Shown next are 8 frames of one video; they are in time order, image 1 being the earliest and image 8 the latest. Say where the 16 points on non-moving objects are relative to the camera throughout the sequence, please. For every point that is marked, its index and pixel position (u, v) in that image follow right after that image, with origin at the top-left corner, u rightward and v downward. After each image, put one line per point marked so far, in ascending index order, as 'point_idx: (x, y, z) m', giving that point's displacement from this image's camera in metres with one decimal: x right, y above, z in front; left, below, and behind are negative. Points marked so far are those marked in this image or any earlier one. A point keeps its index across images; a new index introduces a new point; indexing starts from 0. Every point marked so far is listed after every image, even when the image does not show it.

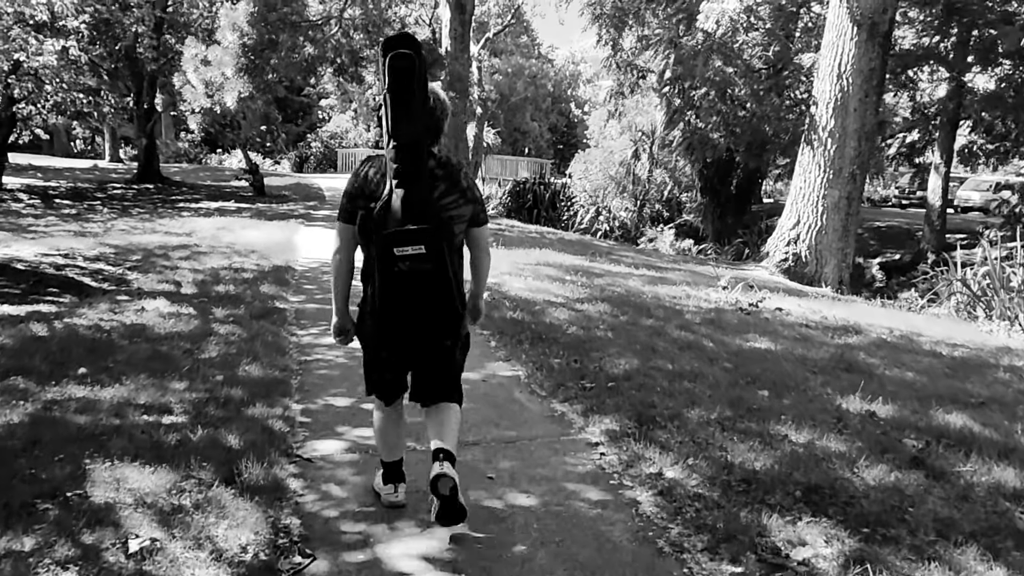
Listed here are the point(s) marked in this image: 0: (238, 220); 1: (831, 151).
0: (-5.0, +1.3, +15.3) m
1: (+4.6, +2.0, +12.3) m
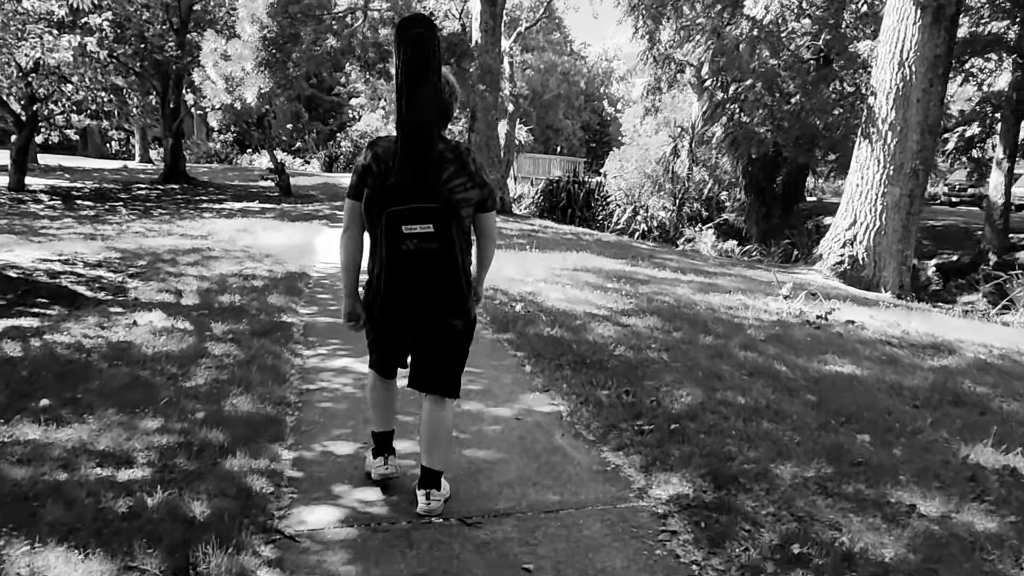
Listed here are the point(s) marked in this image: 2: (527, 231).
0: (-4.4, +1.2, +14.7) m
1: (+5.1, +1.9, +11.3) m
2: (+0.3, +1.0, +14.6) m
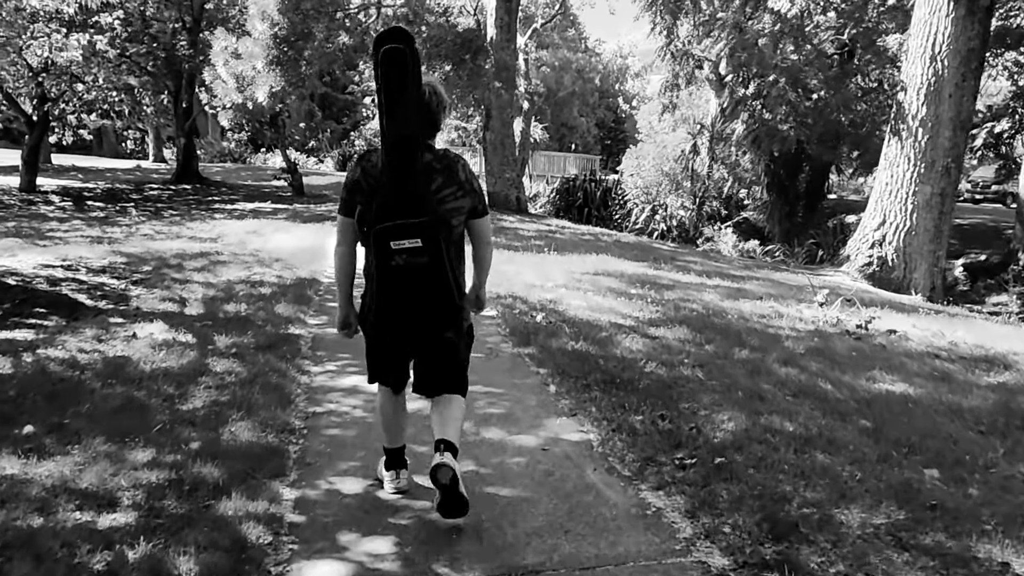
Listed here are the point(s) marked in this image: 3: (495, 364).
0: (-4.1, +1.1, +14.4) m
1: (+5.3, +1.9, +10.8) m
2: (+0.5, +1.0, +14.2) m
3: (-0.1, -0.4, +4.9) m
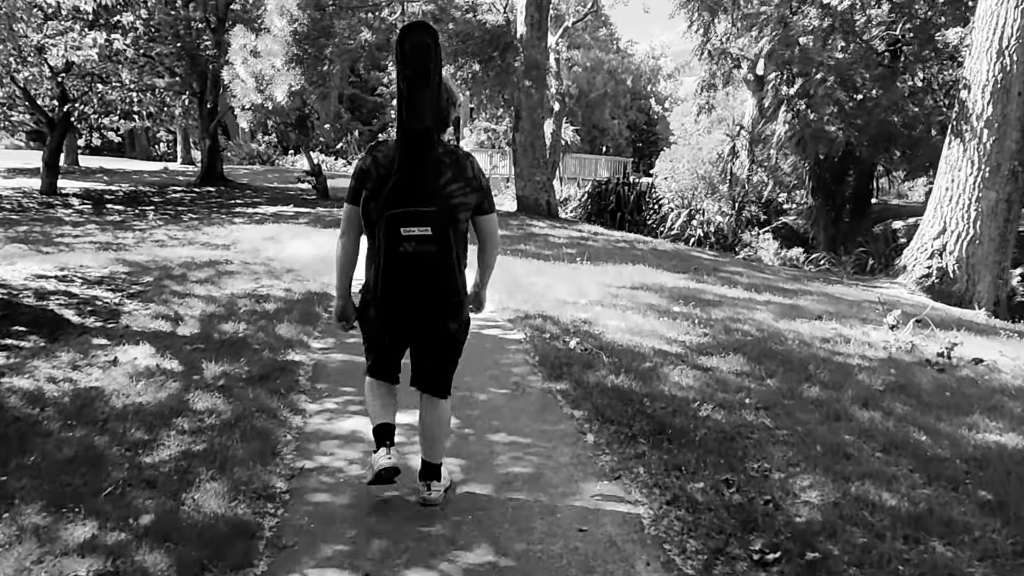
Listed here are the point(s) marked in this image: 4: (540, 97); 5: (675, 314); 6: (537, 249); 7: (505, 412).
0: (-3.6, +1.0, +13.8) m
1: (+5.7, +1.7, +9.9) m
2: (+1.0, +0.8, +13.5) m
3: (+0.1, -0.6, +4.2) m
4: (+0.6, +3.7, +16.3) m
5: (+1.3, -0.2, +6.8) m
6: (+0.3, +0.5, +11.6) m
7: (0.0, -0.6, +4.1) m
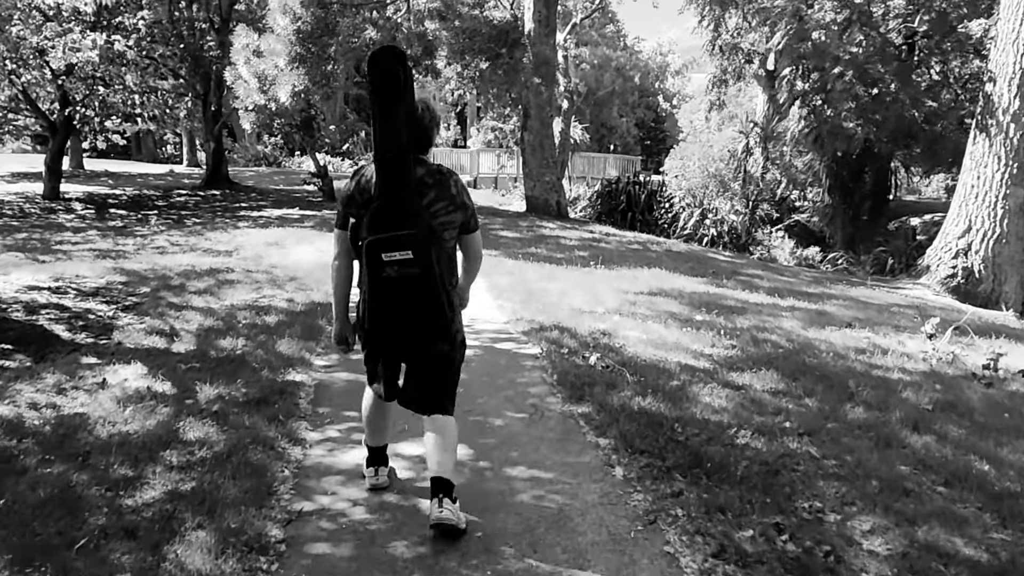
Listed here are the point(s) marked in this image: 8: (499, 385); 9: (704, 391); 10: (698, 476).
0: (-3.5, +0.9, +13.5) m
1: (+5.8, +1.7, +9.5) m
2: (+1.2, +0.7, +13.1) m
3: (+0.1, -0.7, +3.8) m
4: (+0.7, +3.7, +15.9) m
5: (+1.4, -0.3, +6.5) m
6: (+0.5, +0.5, +11.2) m
7: (+0.1, -0.7, +3.7) m
8: (-0.1, -0.5, +4.6) m
9: (+1.0, -0.5, +4.4) m
10: (+0.7, -0.7, +3.2) m
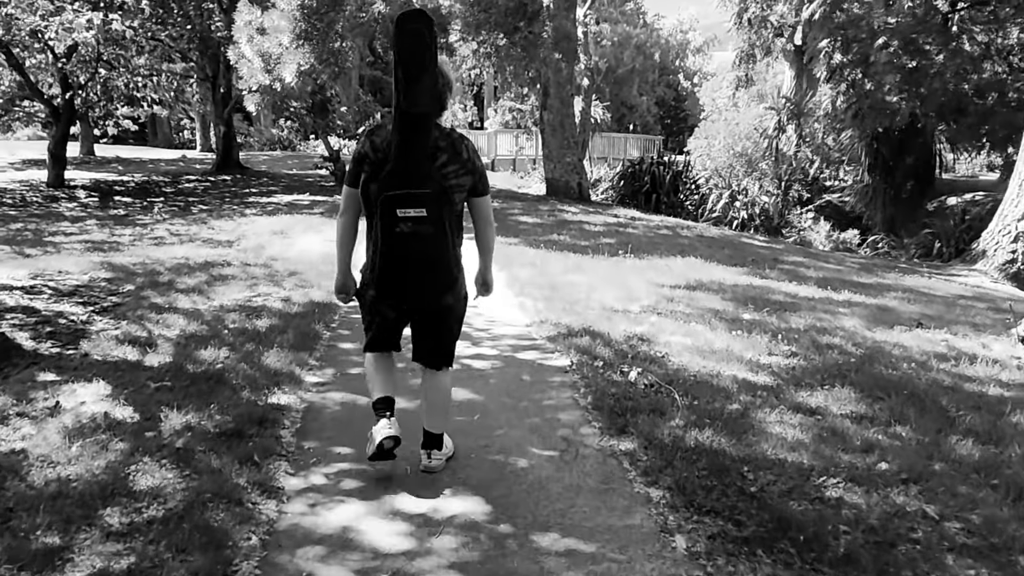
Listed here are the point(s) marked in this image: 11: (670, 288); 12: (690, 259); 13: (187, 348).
0: (-3.2, +1.1, +12.7) m
1: (+6.0, +1.8, +8.6) m
2: (+1.5, +0.9, +12.3) m
3: (+0.2, -0.7, +3.1) m
4: (+1.0, +3.9, +15.1) m
5: (+1.6, -0.2, +5.7) m
6: (+0.7, +0.6, +10.4) m
7: (+0.2, -0.7, +3.0) m
8: (0.0, -0.6, +3.8) m
9: (+1.1, -0.6, +3.6) m
10: (+0.8, -0.8, +2.4) m
11: (+1.3, 0.0, +6.9) m
12: (+1.9, +0.3, +9.0) m
13: (-1.9, -0.4, +5.0) m
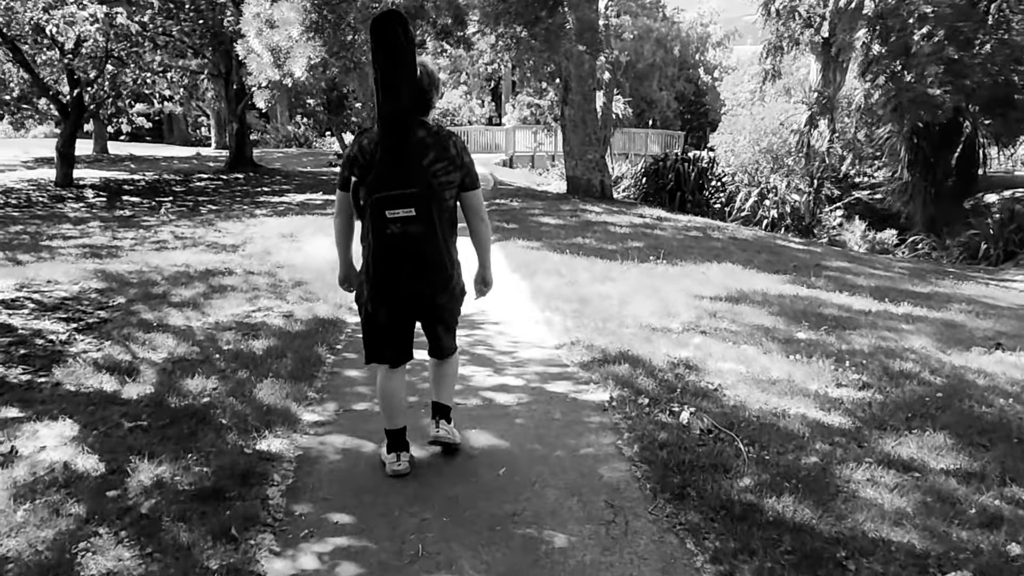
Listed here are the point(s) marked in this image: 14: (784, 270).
0: (-2.9, +1.0, +12.2) m
1: (+6.2, +1.7, +7.8) m
2: (+1.8, +0.8, +11.7) m
3: (+0.3, -0.8, +2.5) m
4: (+1.4, +3.8, +14.4) m
5: (+1.8, -0.3, +5.0) m
6: (+1.0, +0.5, +9.8) m
7: (+0.3, -0.8, +2.3) m
8: (+0.2, -0.7, +3.2) m
9: (+1.2, -0.7, +2.9) m
10: (+0.9, -0.9, +1.8) m
11: (+1.5, -0.1, +6.3) m
12: (+2.1, +0.2, +8.4) m
13: (-1.8, -0.5, +4.4) m
14: (+2.7, +0.2, +8.3) m
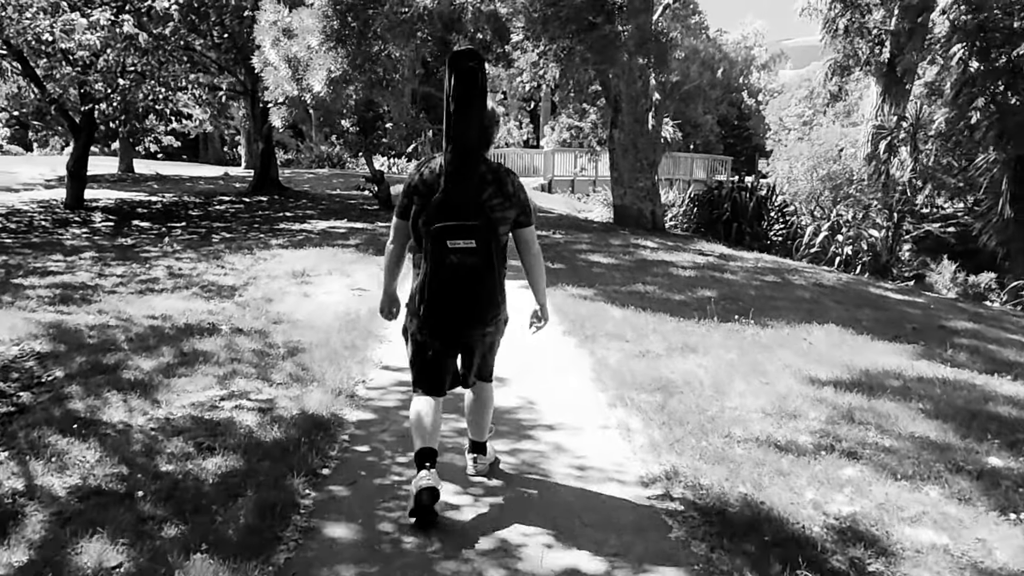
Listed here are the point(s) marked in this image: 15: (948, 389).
0: (-2.3, +0.4, +10.7) m
1: (+6.6, +1.1, +6.1) m
2: (+2.3, +0.2, +10.0) m
3: (+0.5, -1.2, +0.9) m
4: (+2.1, +3.2, +12.9) m
5: (+2.0, -0.8, +3.4) m
6: (+1.5, 0.0, +8.2) m
7: (+0.4, -1.2, +0.8) m
8: (+0.4, -1.0, +1.6) m
9: (+1.4, -1.1, +1.3) m
10: (+1.0, -1.2, +0.2) m
11: (+1.8, -0.6, +4.7) m
12: (+2.5, -0.3, +6.7) m
13: (-1.5, -0.8, +2.9) m
14: (+3.1, -0.4, +6.6) m
15: (+2.6, -0.6, +4.9) m
